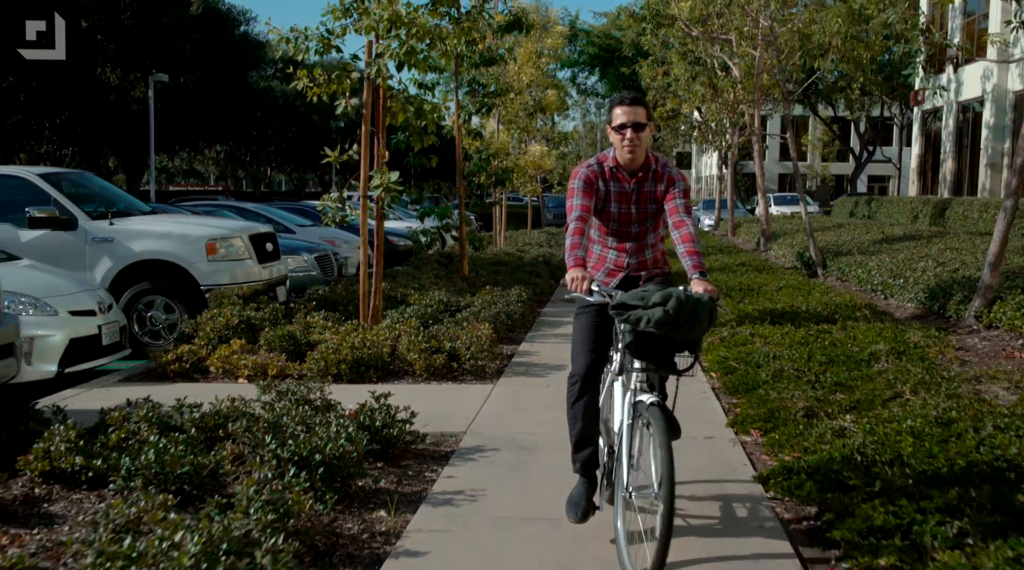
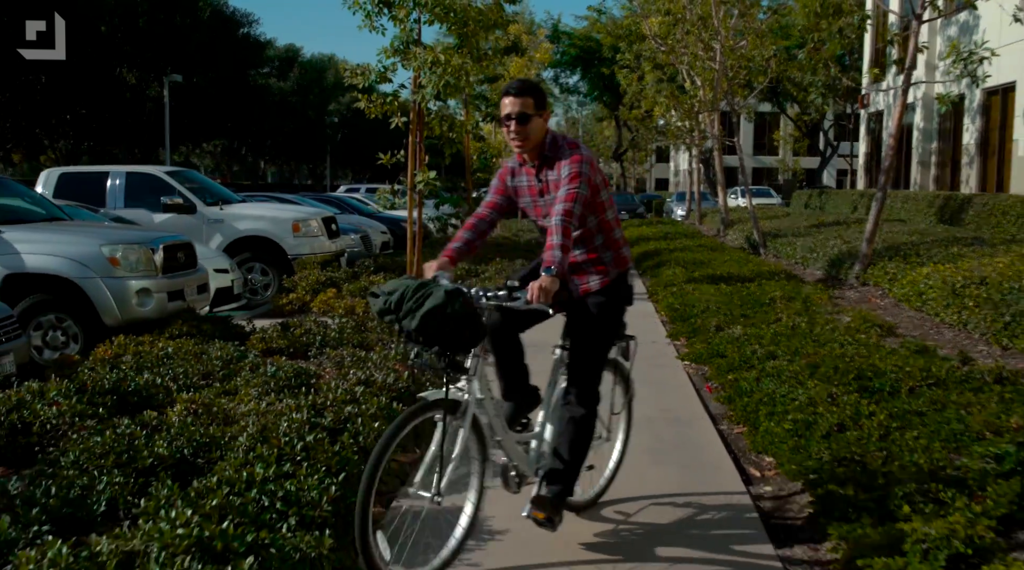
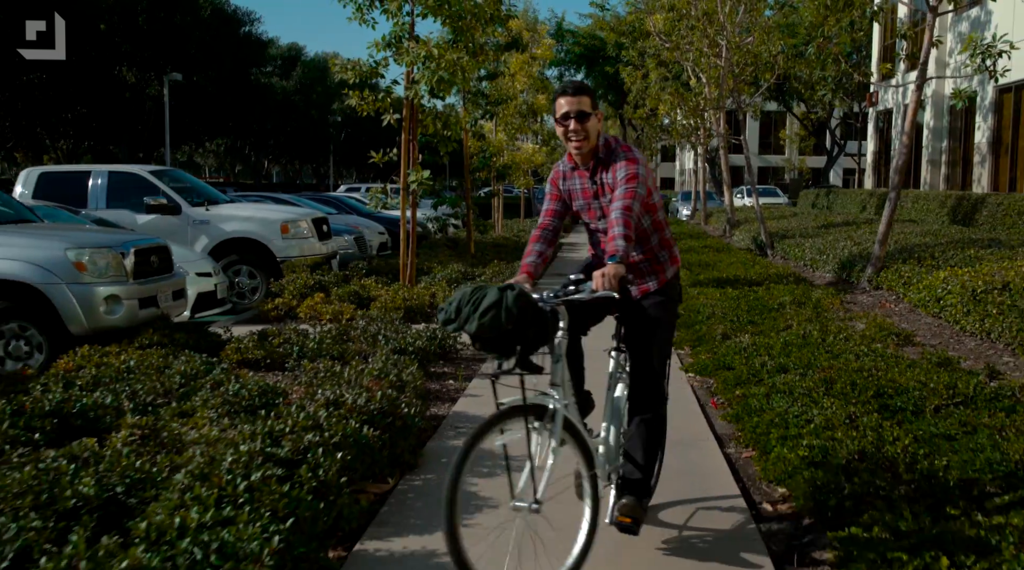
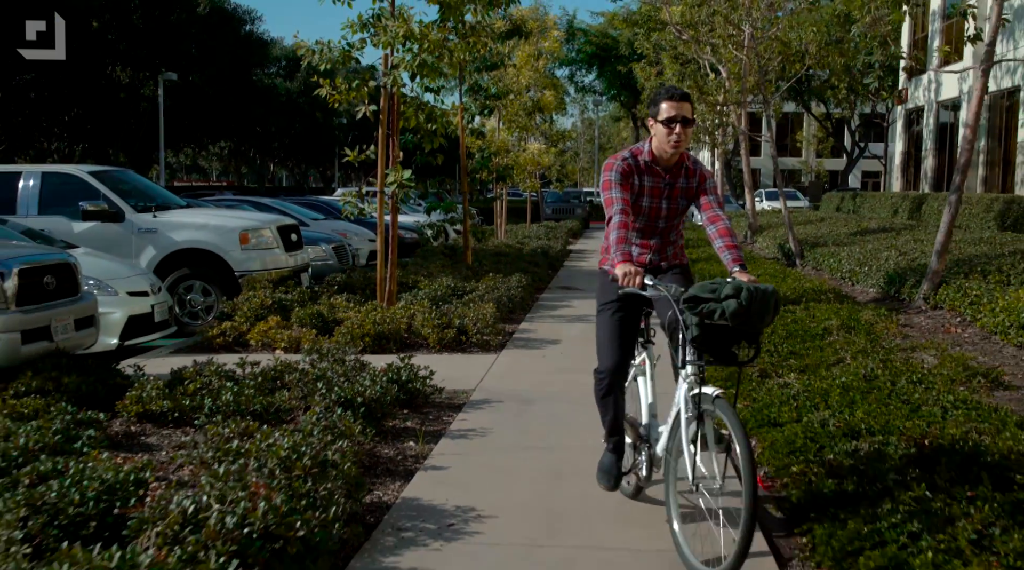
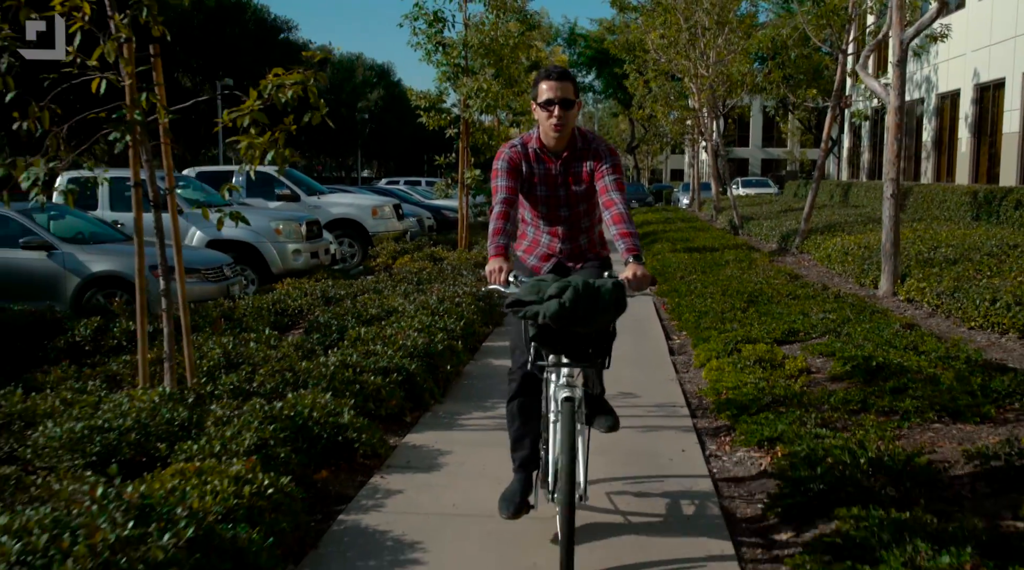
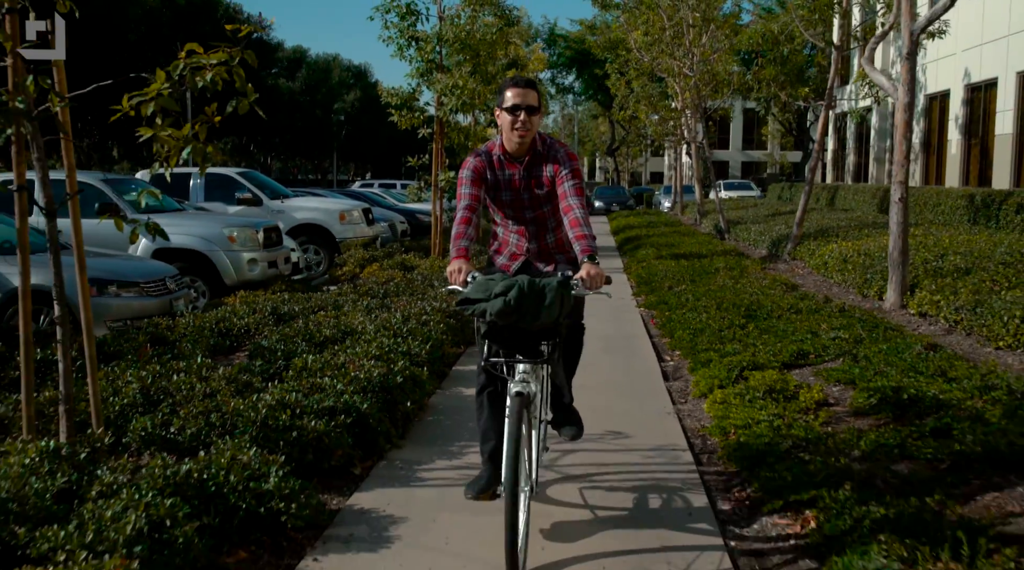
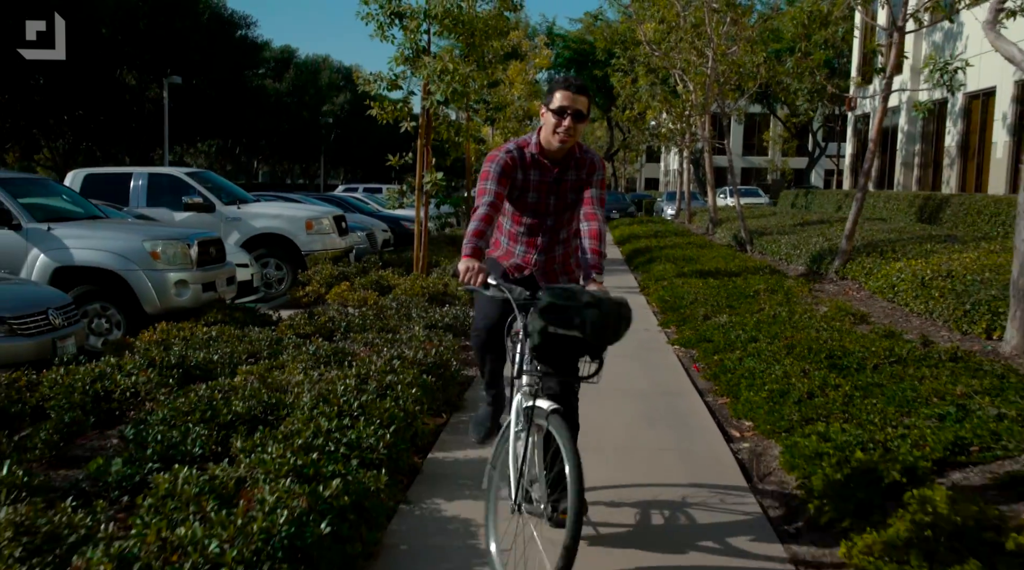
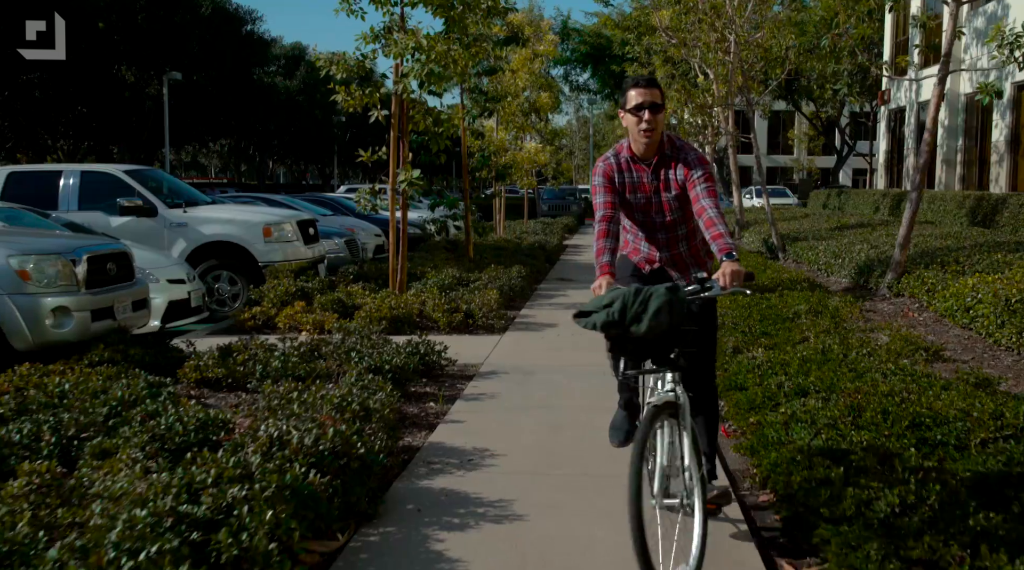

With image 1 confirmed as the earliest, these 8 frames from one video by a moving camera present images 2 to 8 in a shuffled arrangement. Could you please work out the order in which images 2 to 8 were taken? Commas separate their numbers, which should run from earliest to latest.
4, 8, 3, 2, 7, 6, 5
